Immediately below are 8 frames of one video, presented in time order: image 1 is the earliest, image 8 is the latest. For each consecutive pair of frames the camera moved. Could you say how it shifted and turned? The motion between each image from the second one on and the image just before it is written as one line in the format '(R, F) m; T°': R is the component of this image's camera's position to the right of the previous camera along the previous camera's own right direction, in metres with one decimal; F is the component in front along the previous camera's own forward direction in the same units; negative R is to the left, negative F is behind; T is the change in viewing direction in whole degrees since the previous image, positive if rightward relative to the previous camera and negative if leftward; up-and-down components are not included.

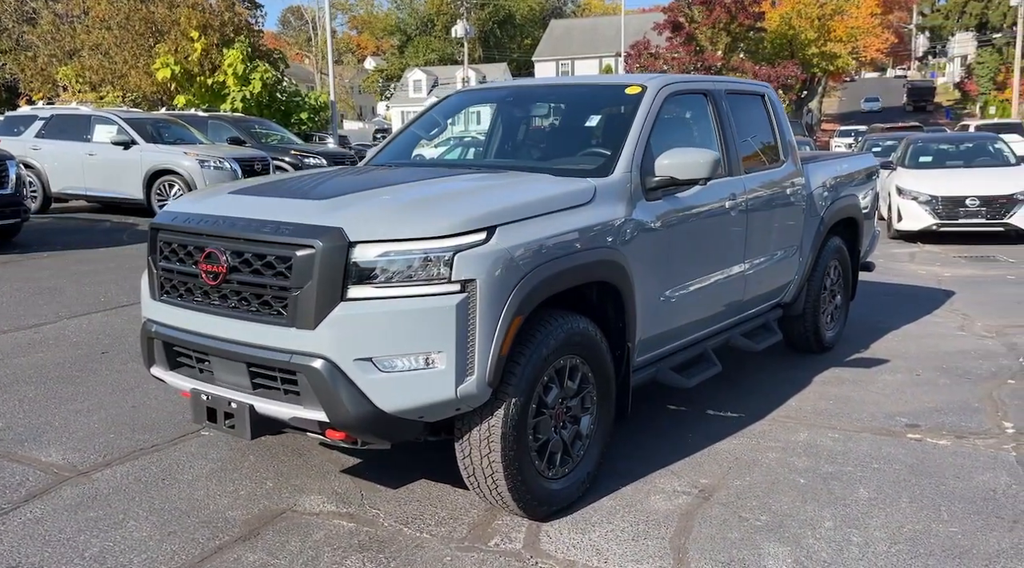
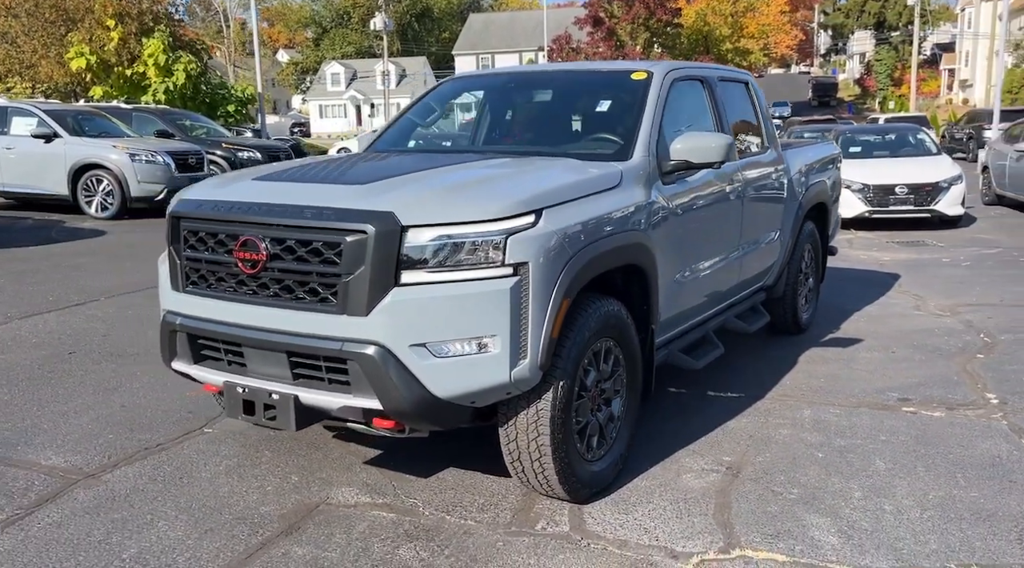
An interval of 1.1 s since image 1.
(-0.5, 0.0) m; +5°
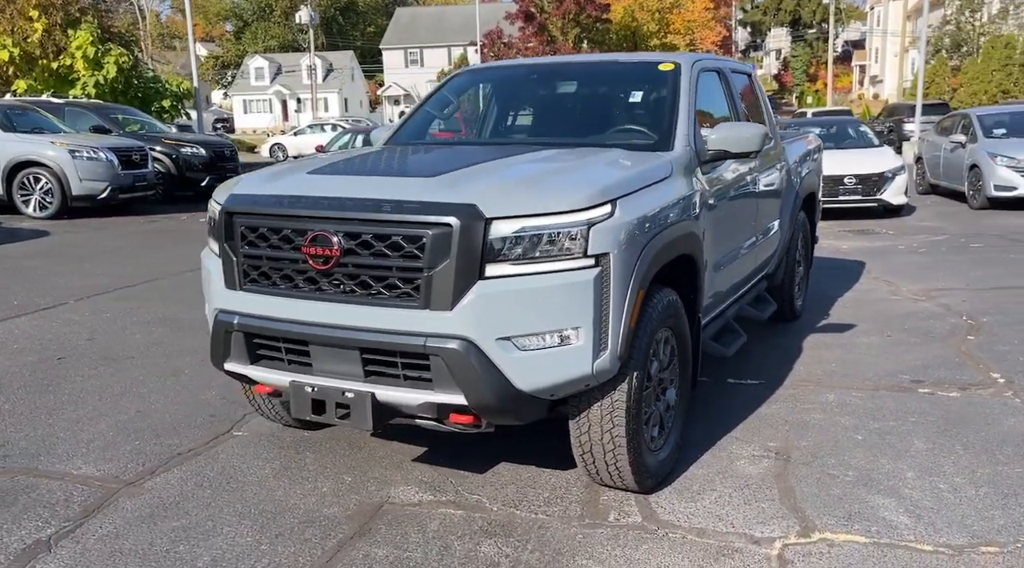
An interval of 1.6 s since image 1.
(-0.6, +0.1) m; +5°
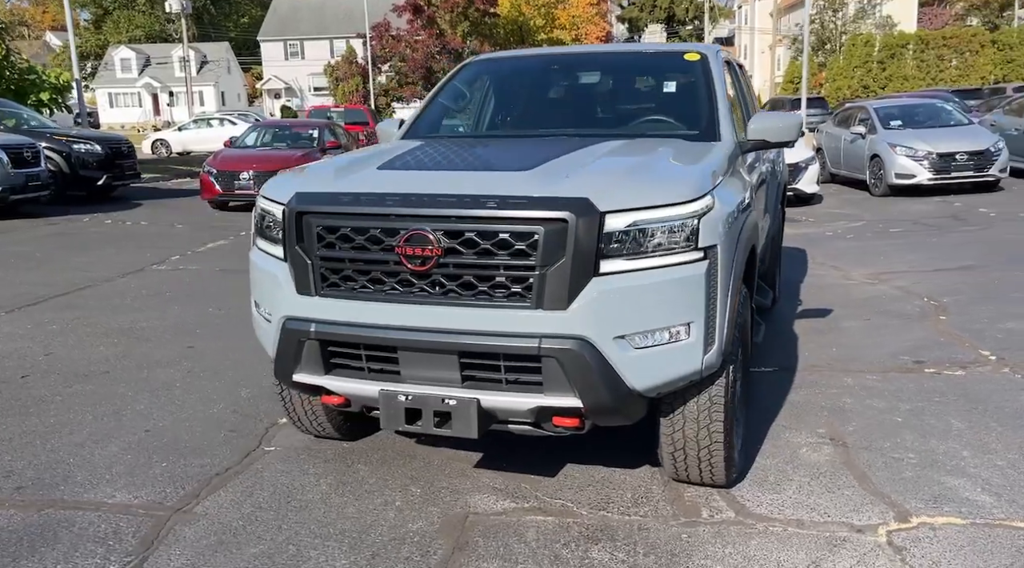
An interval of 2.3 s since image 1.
(-0.8, +0.2) m; +8°
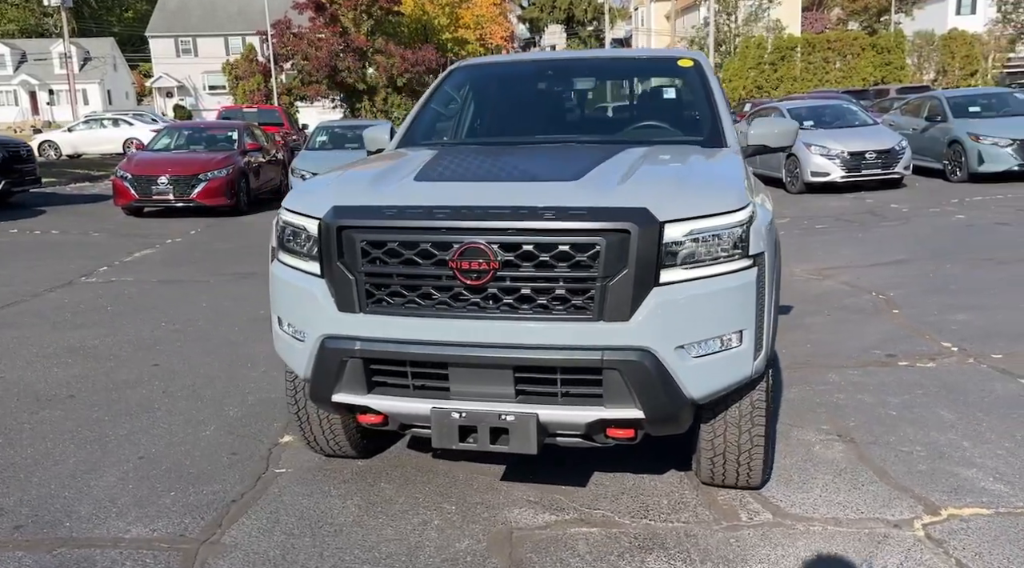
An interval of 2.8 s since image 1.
(-0.5, +0.1) m; +6°
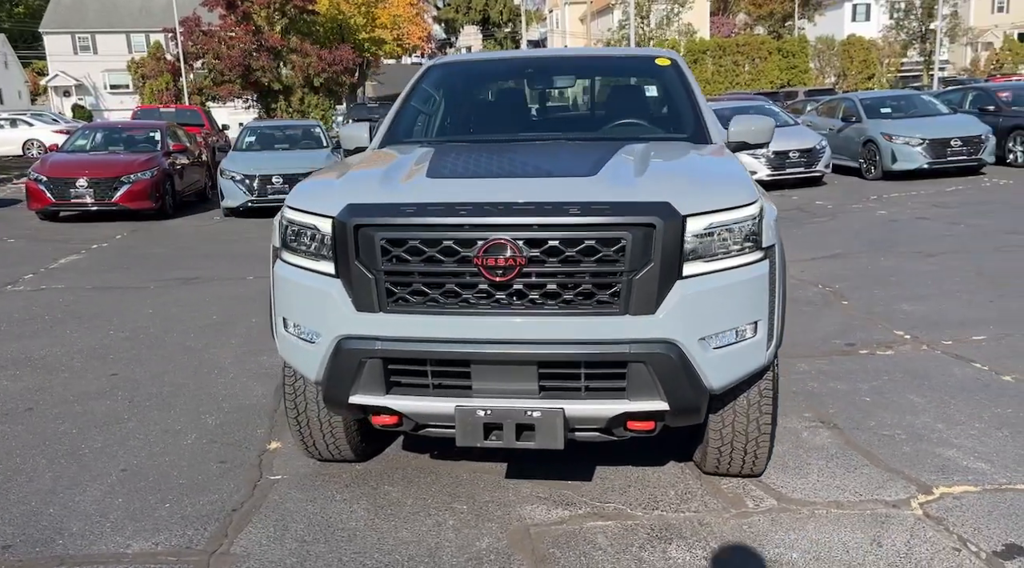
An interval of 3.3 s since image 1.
(-0.4, 0.0) m; +6°
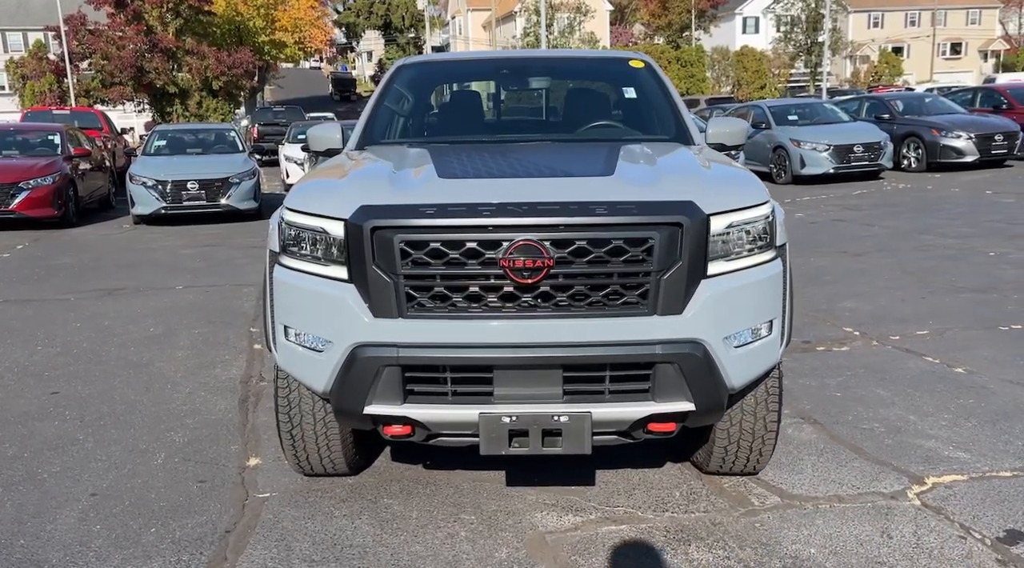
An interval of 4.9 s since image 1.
(-0.4, +0.1) m; +7°
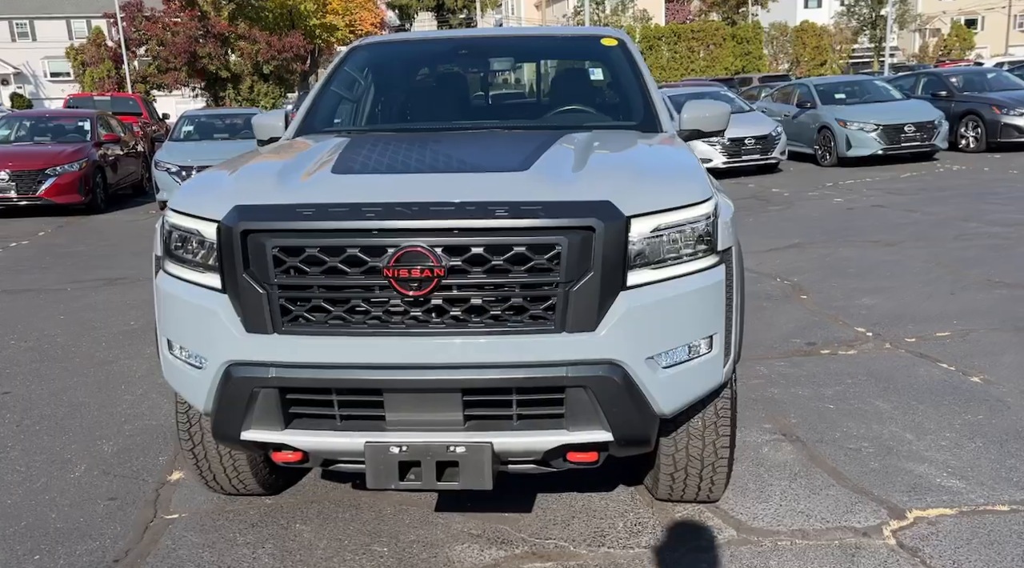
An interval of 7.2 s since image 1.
(+0.5, +0.4) m; -4°
